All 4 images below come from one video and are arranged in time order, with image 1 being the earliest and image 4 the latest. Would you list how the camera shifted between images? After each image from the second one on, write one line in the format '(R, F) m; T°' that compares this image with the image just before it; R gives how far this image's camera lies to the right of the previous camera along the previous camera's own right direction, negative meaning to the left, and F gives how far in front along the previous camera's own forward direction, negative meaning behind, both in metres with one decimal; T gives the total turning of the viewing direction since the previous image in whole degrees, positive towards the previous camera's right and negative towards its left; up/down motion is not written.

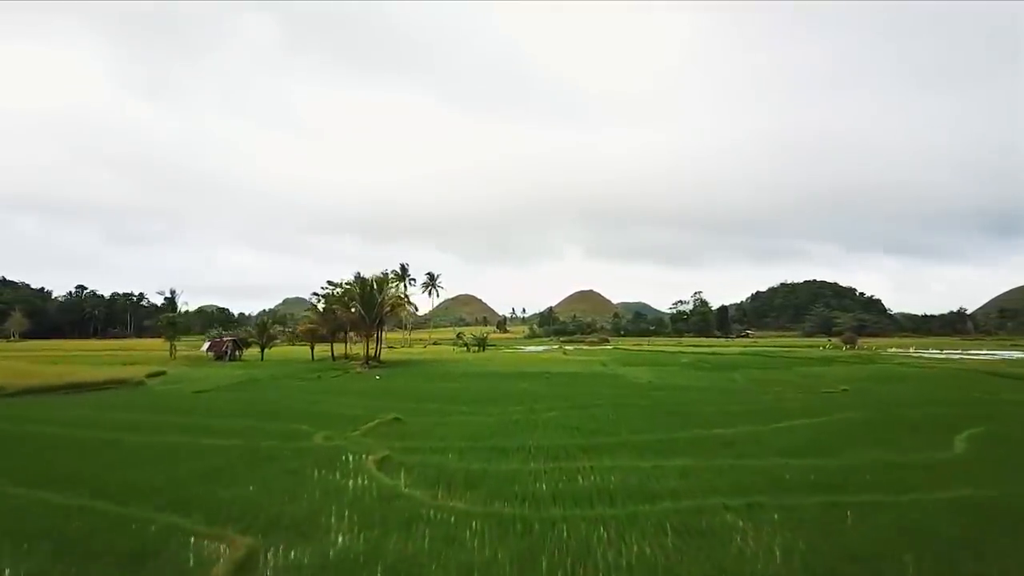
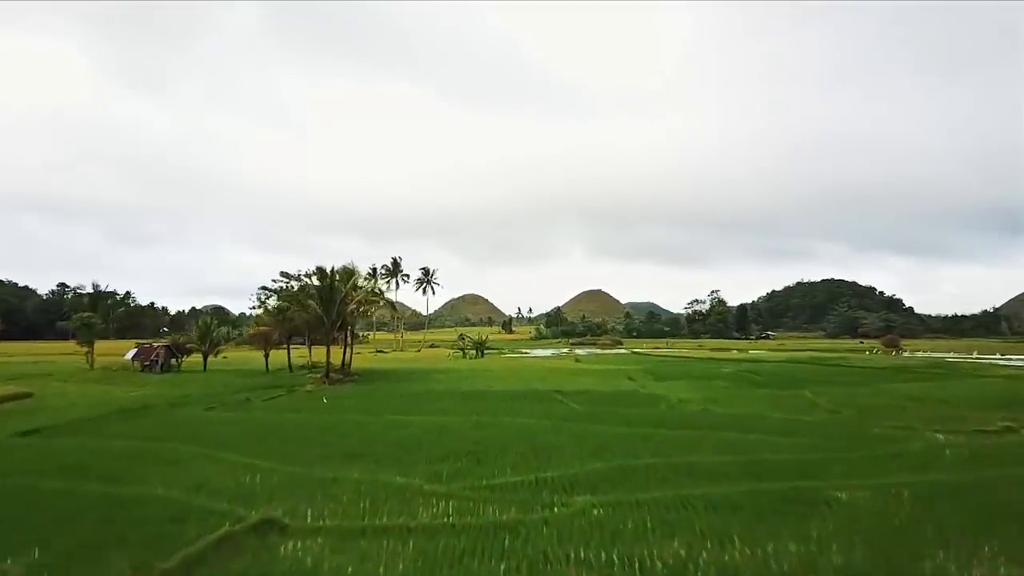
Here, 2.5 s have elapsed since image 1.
(+0.3, +11.0) m; -1°
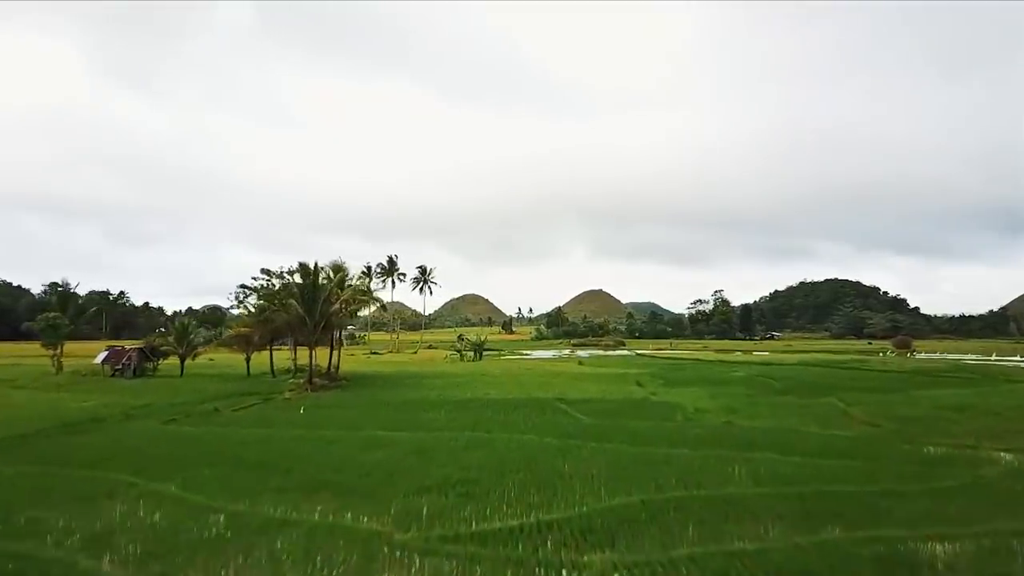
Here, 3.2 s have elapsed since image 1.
(+0.1, +3.1) m; 0°
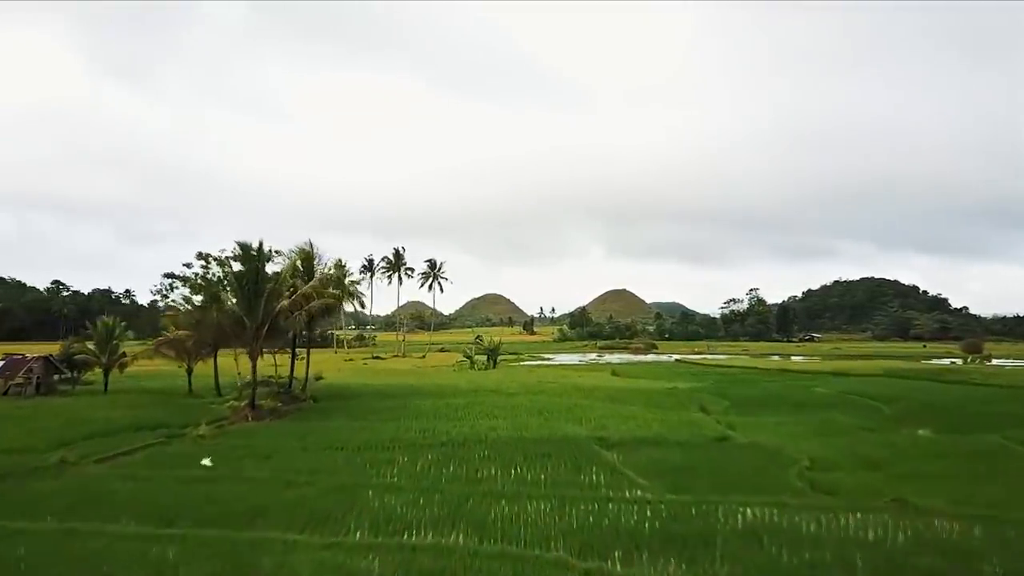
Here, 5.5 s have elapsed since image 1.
(+0.1, +10.0) m; -2°
